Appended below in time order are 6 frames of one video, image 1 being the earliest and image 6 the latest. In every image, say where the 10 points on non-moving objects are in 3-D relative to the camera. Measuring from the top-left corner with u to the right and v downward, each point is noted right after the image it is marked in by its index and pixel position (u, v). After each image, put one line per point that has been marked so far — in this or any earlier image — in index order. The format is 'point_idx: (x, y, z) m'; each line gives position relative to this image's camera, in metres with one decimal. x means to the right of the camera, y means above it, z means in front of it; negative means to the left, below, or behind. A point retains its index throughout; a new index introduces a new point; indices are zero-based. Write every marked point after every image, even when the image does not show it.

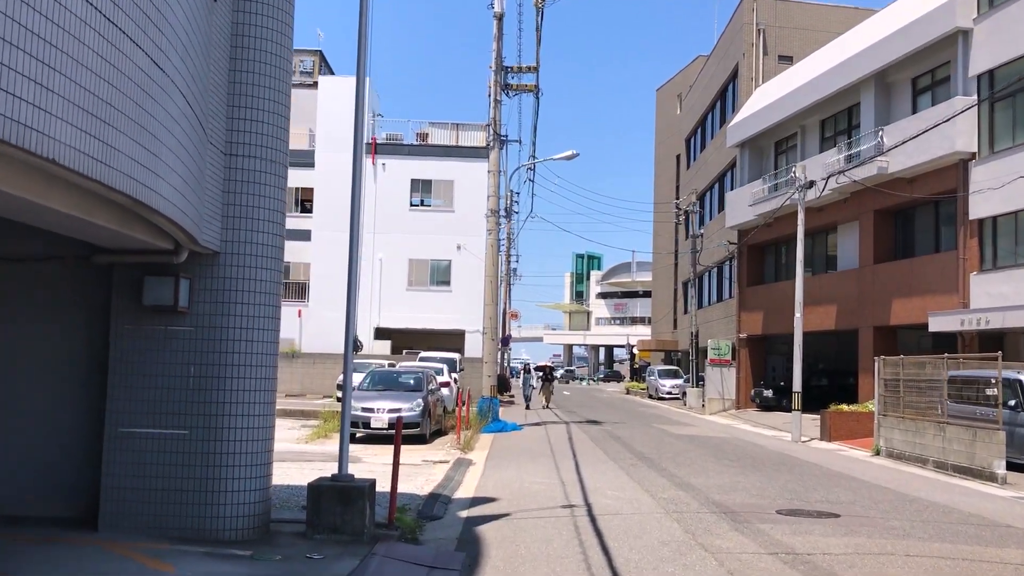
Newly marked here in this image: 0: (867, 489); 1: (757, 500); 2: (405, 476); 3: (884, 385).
0: (+4.2, -2.4, +11.6) m
1: (+2.5, -2.2, +10.1) m
2: (-1.4, -2.4, +12.7) m
3: (+7.0, -1.8, +18.6) m
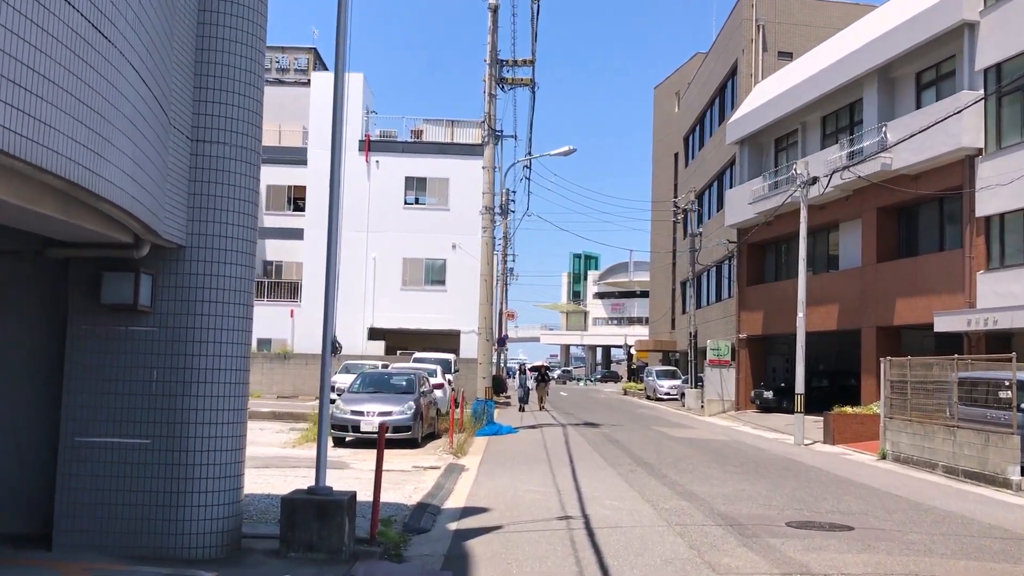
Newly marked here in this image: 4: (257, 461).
0: (+4.1, -2.4, +11.1) m
1: (+2.5, -2.2, +9.5) m
2: (-1.5, -2.4, +12.1) m
3: (+6.9, -1.8, +18.0) m
4: (-3.7, -2.5, +14.2) m
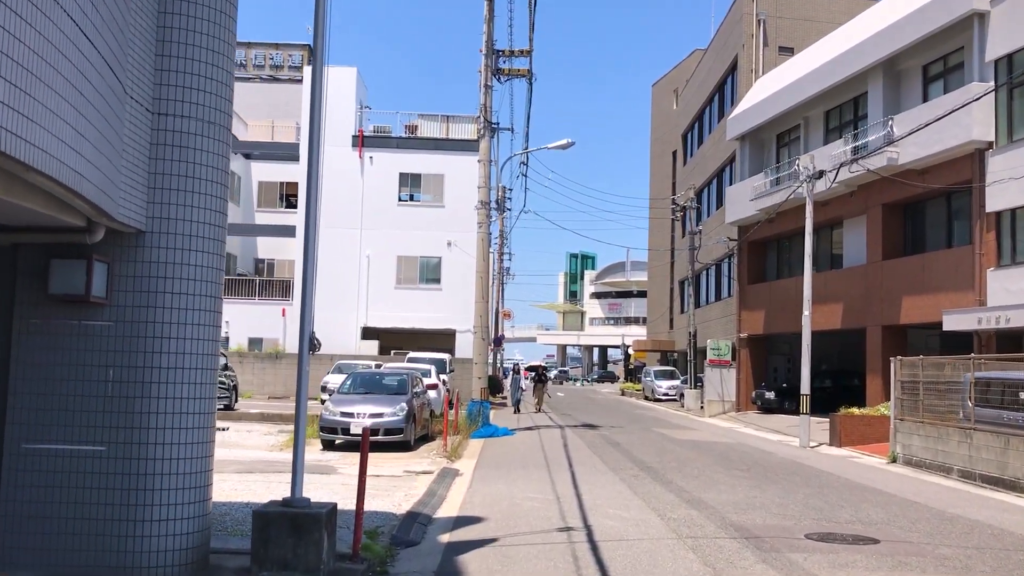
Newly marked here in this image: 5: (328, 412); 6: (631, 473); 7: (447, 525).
0: (+4.1, -2.3, +10.4) m
1: (+2.4, -2.1, +8.9) m
2: (-1.5, -2.3, +11.4) m
3: (+6.9, -1.8, +17.3) m
4: (-3.7, -2.4, +13.5) m
5: (-3.1, -2.1, +16.7) m
6: (+1.5, -2.4, +12.6) m
7: (-0.6, -2.2, +9.2) m
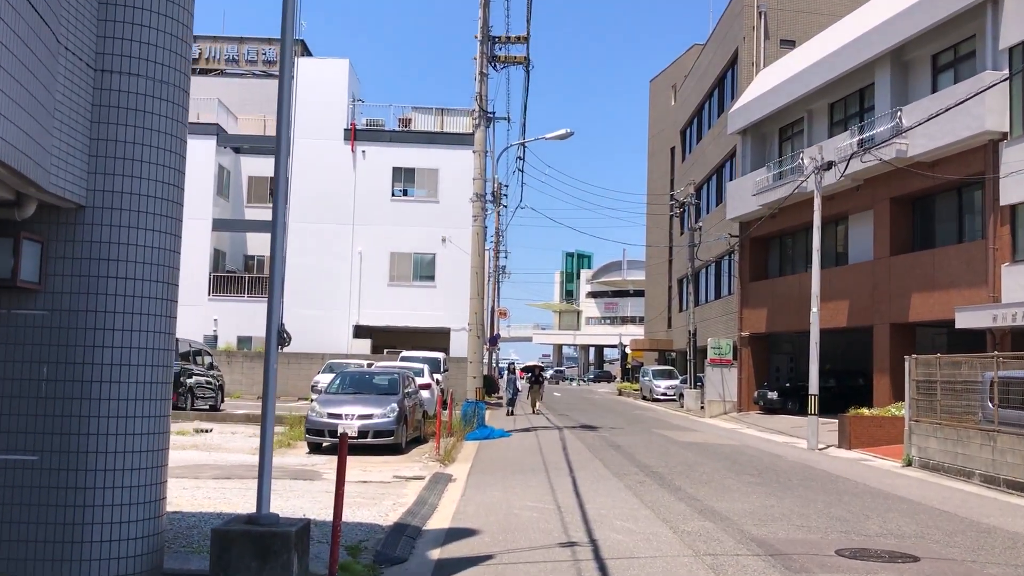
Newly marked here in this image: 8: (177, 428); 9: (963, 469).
0: (+4.1, -2.2, +9.6) m
1: (+2.4, -2.0, +8.1) m
2: (-1.5, -2.3, +10.6) m
3: (+6.8, -1.7, +16.6) m
4: (-3.8, -2.4, +12.7) m
5: (-3.2, -2.0, +15.8) m
6: (+1.5, -2.3, +11.8) m
7: (-0.6, -2.1, +8.3) m
8: (-6.5, -2.7, +18.9) m
9: (+6.7, -2.7, +14.7) m
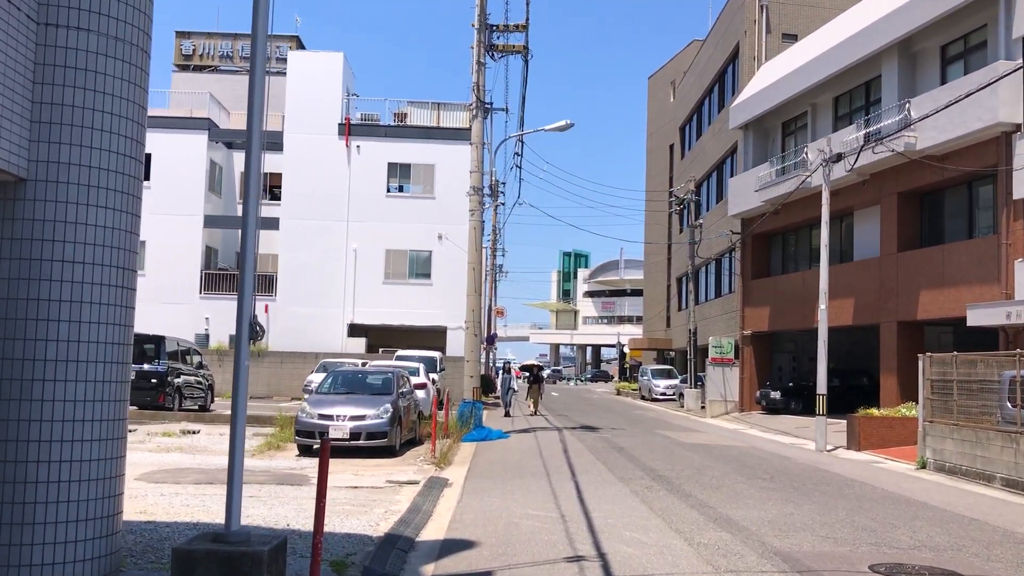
0: (+4.1, -2.1, +9.0) m
1: (+2.4, -1.9, +7.4) m
2: (-1.5, -2.2, +9.9) m
3: (+6.8, -1.6, +15.9) m
4: (-3.8, -2.3, +12.0) m
5: (-3.2, -2.0, +15.2) m
6: (+1.5, -2.2, +11.2) m
7: (-0.6, -2.1, +7.7) m
8: (-6.5, -2.6, +18.2) m
9: (+6.7, -2.6, +14.0) m
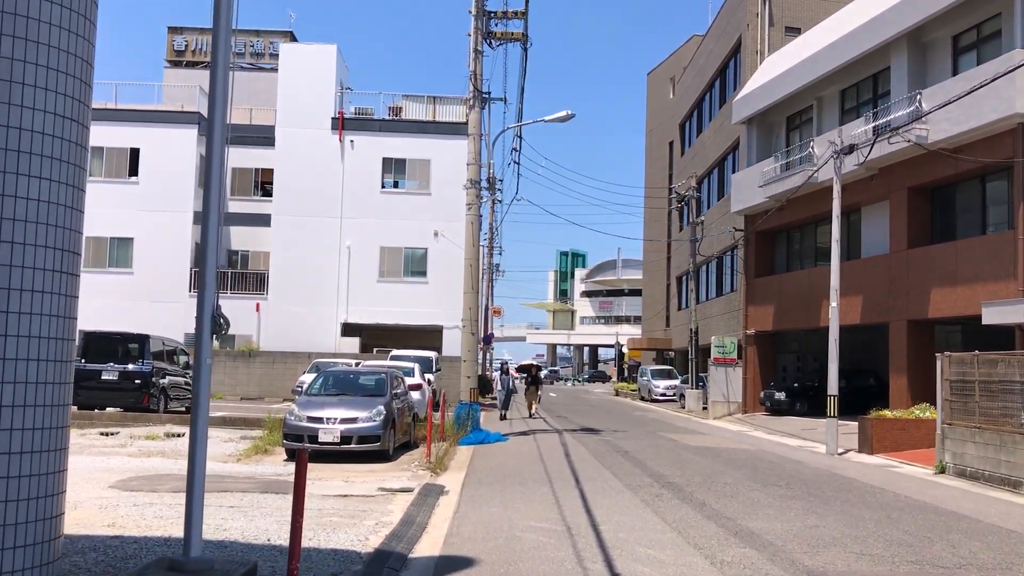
0: (+4.1, -2.1, +8.2) m
1: (+2.4, -1.9, +6.7) m
2: (-1.5, -2.1, +9.2) m
3: (+6.8, -1.5, +15.2) m
4: (-3.8, -2.2, +11.3) m
5: (-3.2, -1.9, +14.4) m
6: (+1.5, -2.2, +10.4) m
7: (-0.6, -2.0, +6.9) m
8: (-6.5, -2.6, +17.5) m
9: (+6.7, -2.6, +13.3) m
